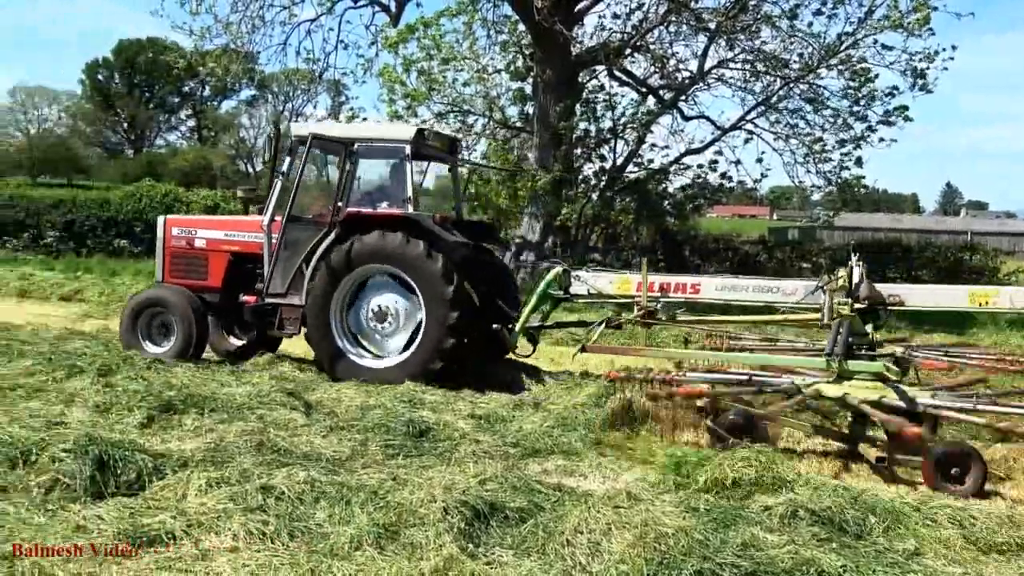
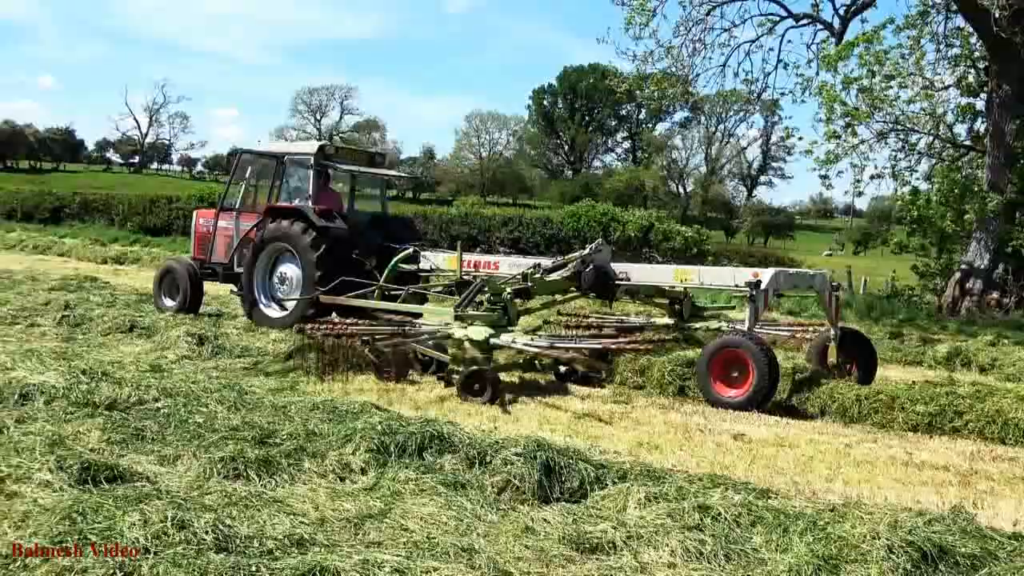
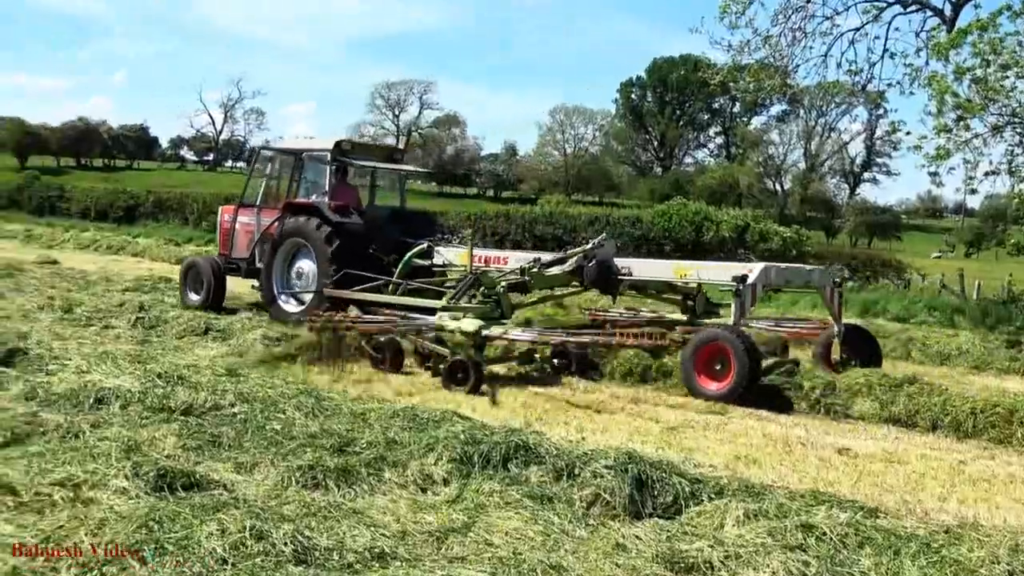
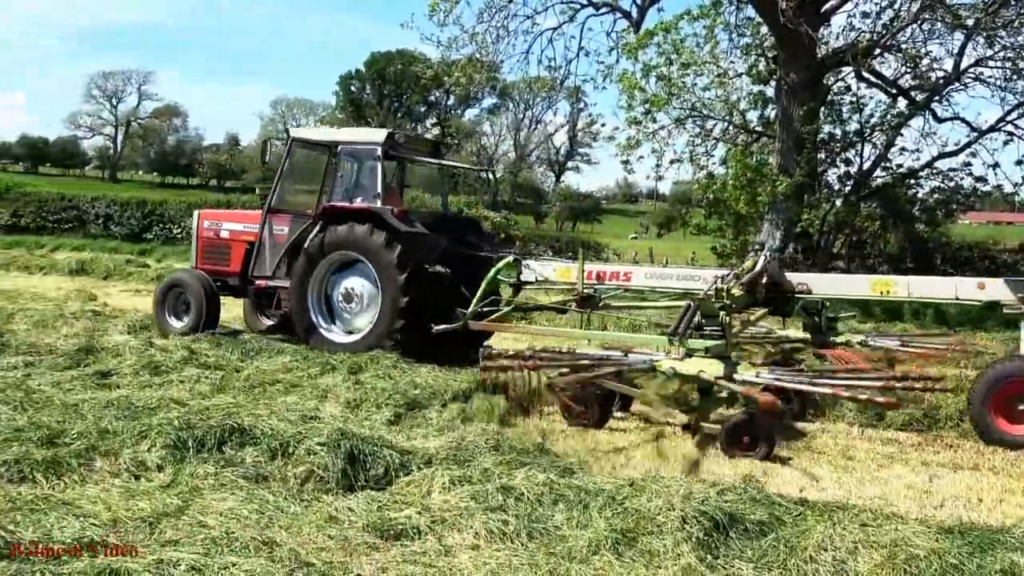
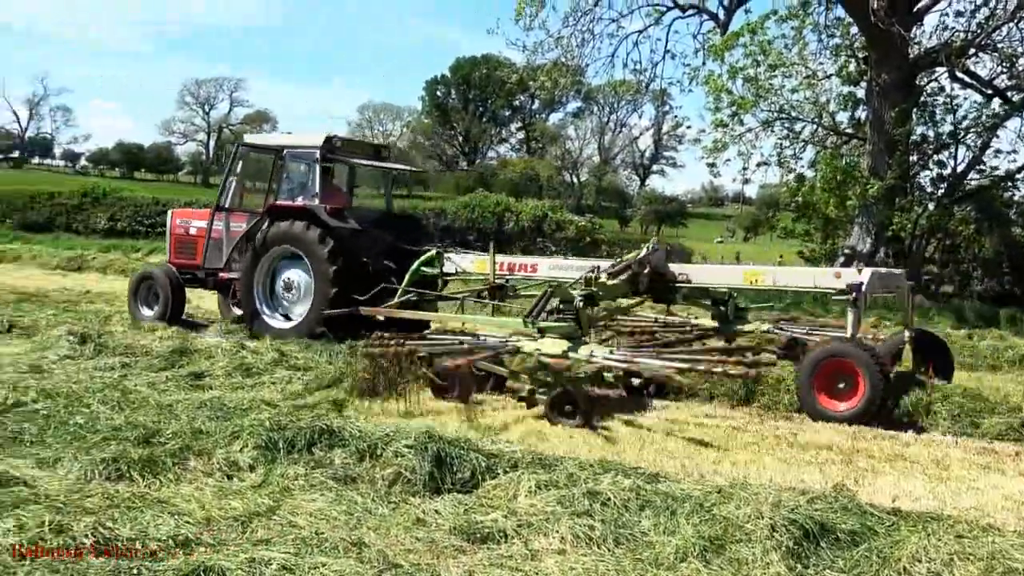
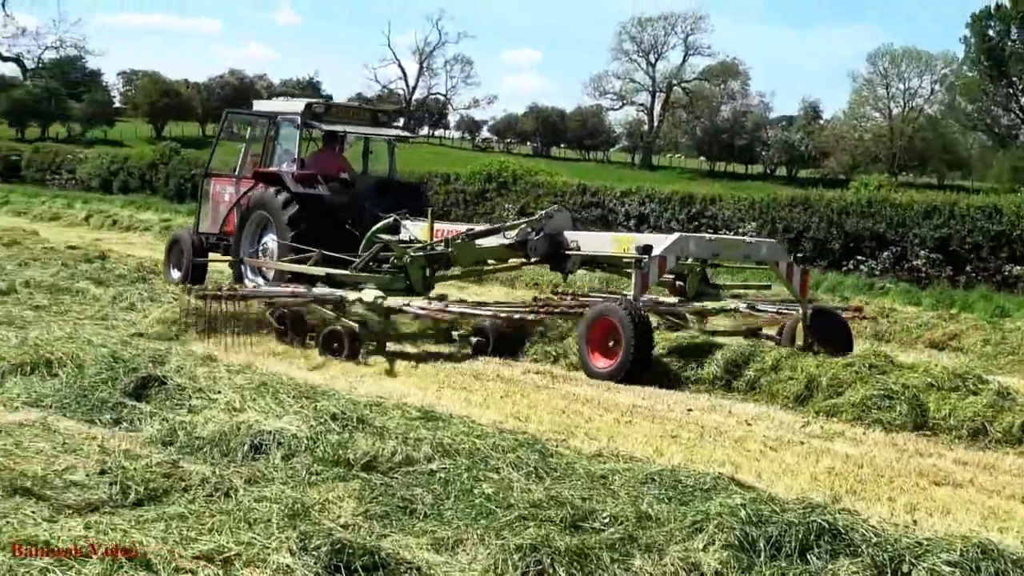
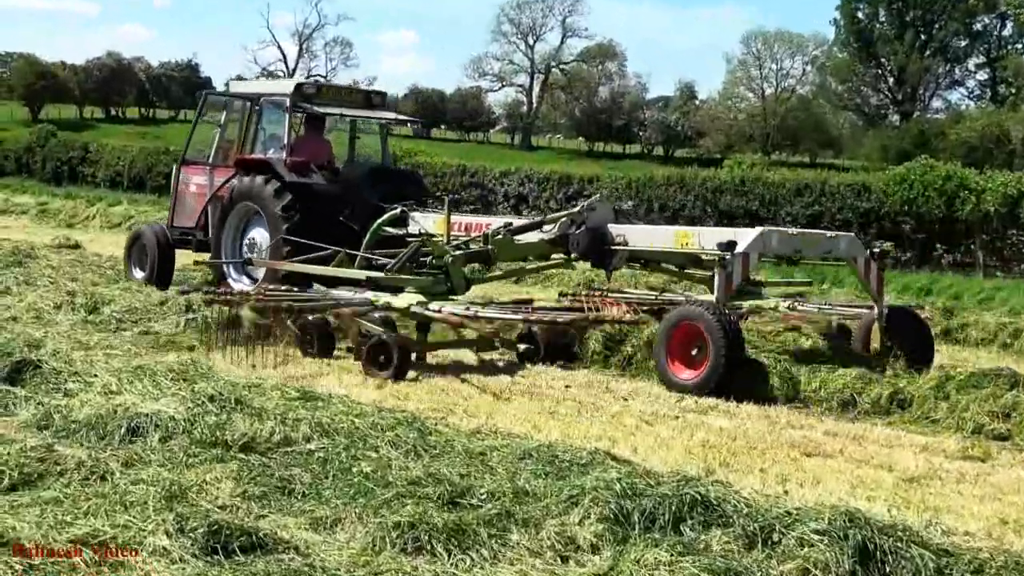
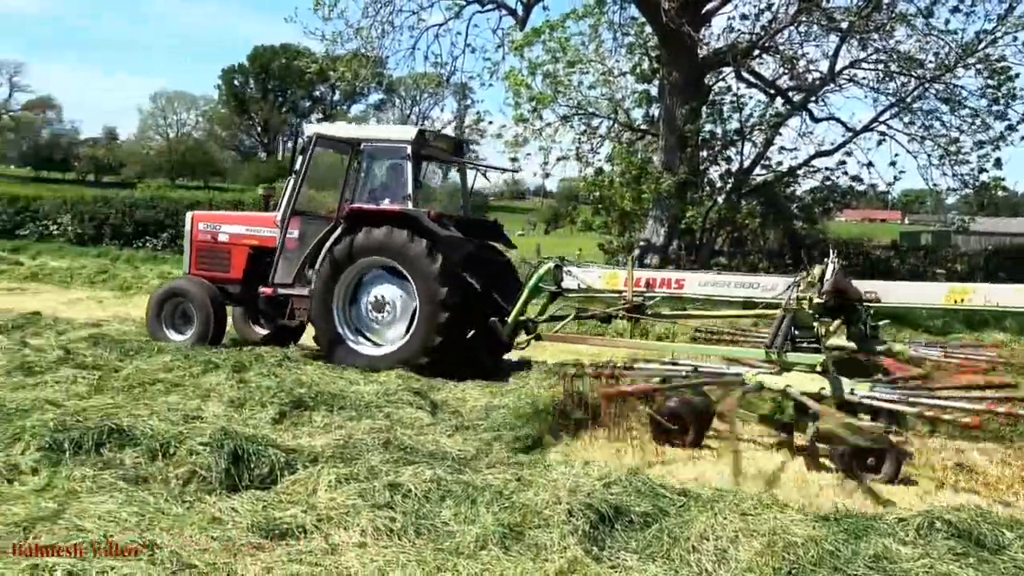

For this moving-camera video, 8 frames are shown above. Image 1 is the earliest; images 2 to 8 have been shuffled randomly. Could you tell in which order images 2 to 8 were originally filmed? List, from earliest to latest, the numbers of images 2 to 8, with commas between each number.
8, 4, 5, 2, 3, 7, 6
